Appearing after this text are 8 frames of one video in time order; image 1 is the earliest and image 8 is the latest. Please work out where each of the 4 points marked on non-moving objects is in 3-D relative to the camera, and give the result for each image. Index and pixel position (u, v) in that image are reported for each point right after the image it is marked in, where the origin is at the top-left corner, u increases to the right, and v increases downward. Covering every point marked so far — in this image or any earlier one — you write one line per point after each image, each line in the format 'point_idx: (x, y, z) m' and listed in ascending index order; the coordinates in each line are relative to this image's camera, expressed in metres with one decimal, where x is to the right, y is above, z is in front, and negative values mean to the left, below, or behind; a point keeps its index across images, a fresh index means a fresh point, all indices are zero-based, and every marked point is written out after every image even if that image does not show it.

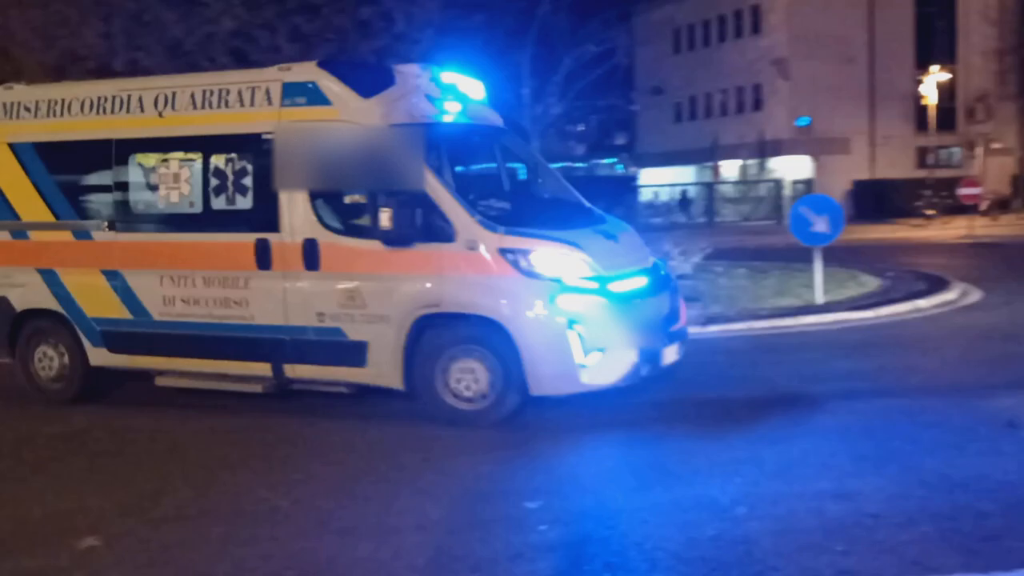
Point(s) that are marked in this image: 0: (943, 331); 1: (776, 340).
0: (+4.3, -0.5, +9.7) m
1: (+2.6, -0.6, +9.6) m
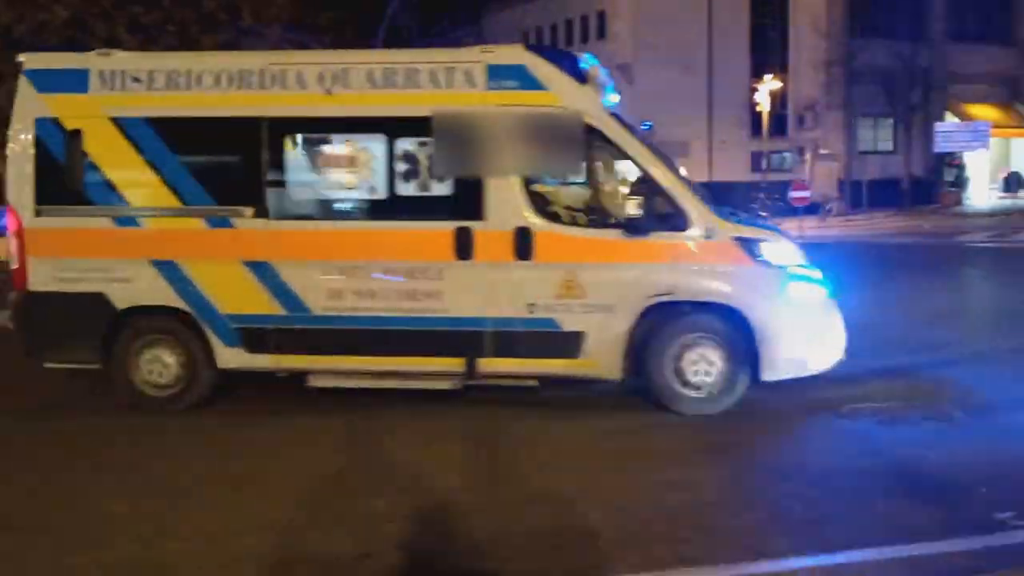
0: (+4.8, -0.3, +10.6) m
1: (+3.2, -0.5, +10.2) m
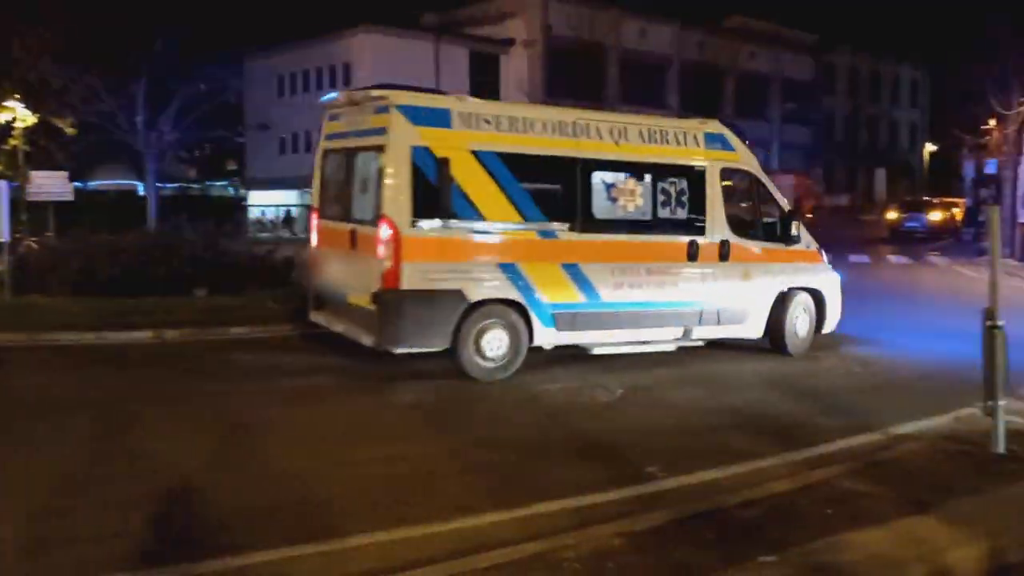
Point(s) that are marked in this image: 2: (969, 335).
0: (+3.3, -0.6, +14.0) m
1: (+2.0, -0.7, +13.1) m
2: (+6.9, -0.6, +13.8) m
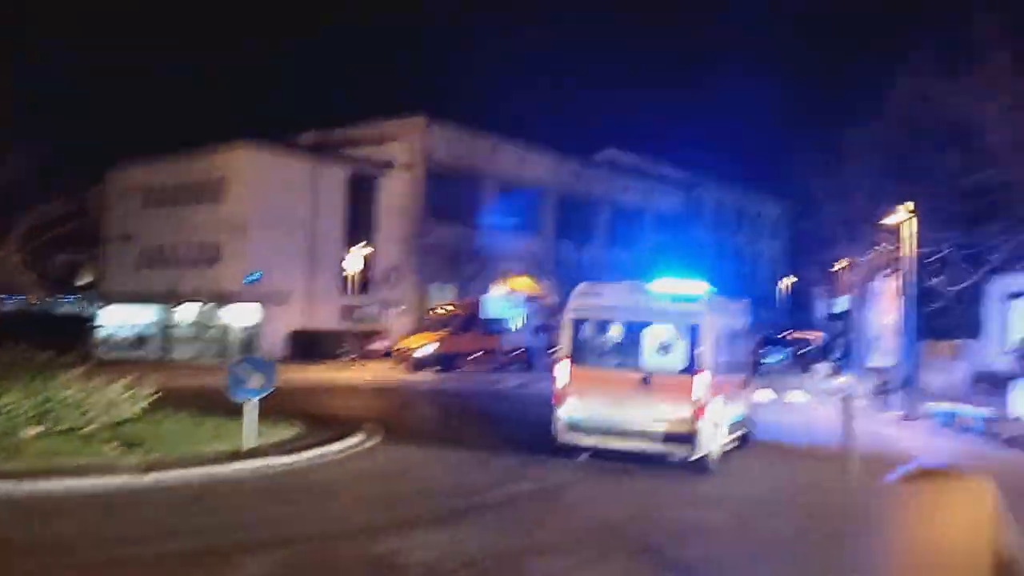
0: (+1.3, -2.9, +13.8) m
1: (+0.1, -2.8, +12.7) m
2: (+4.8, -3.0, +14.0) m
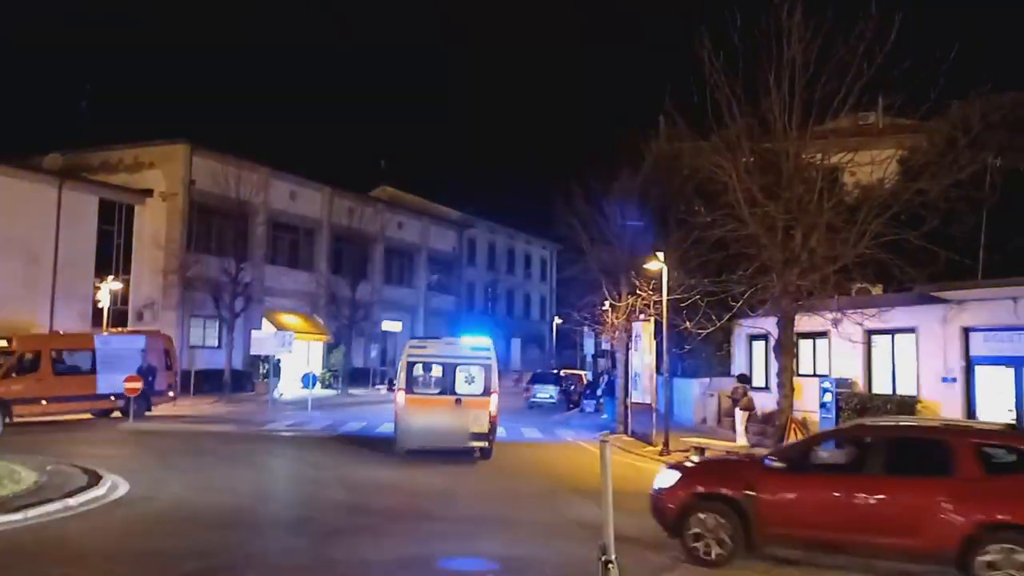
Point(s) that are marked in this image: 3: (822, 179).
0: (-2.2, -3.5, +13.2) m
1: (-3.1, -3.3, +11.9) m
2: (+1.2, -3.6, +14.3) m
3: (+6.8, +2.4, +20.0) m
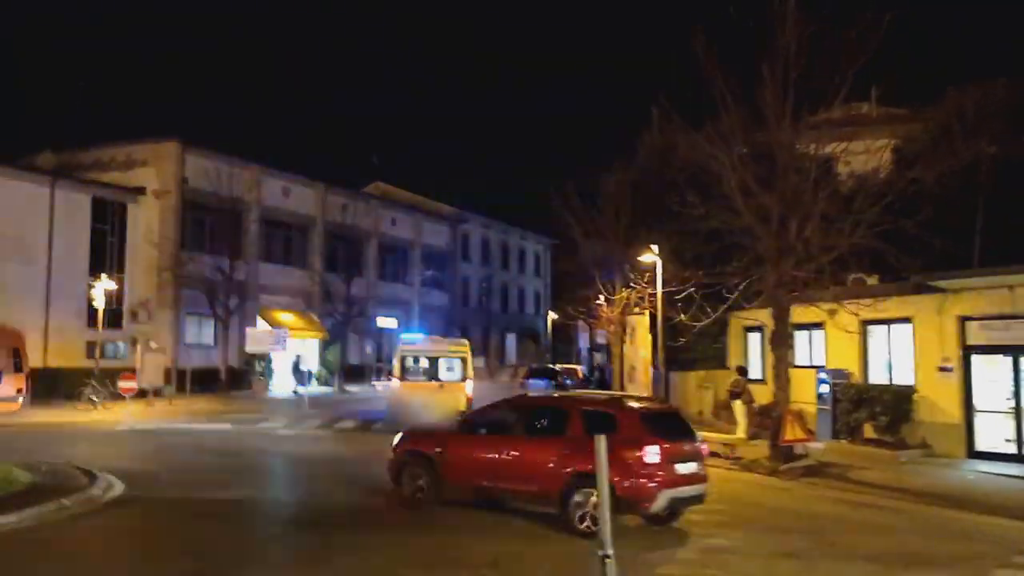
0: (-2.3, -3.4, +13.2) m
1: (-3.2, -3.3, +11.8) m
2: (+1.1, -3.5, +14.2) m
3: (+6.7, +2.6, +19.9) m
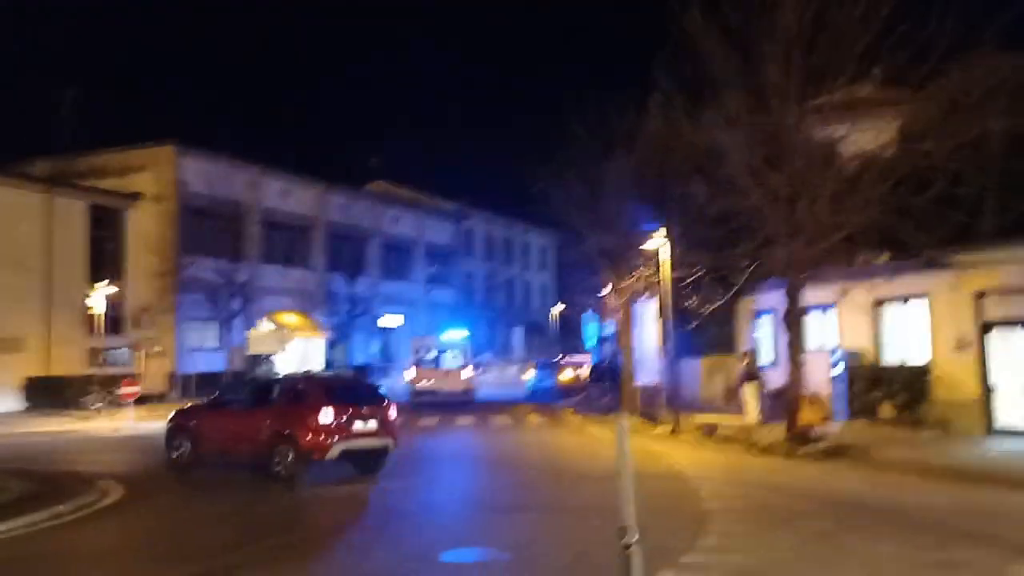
0: (-2.1, -3.3, +12.8) m
1: (-3.0, -3.2, +11.4) m
2: (+1.3, -3.3, +13.8) m
3: (+6.7, +3.1, +19.5) m
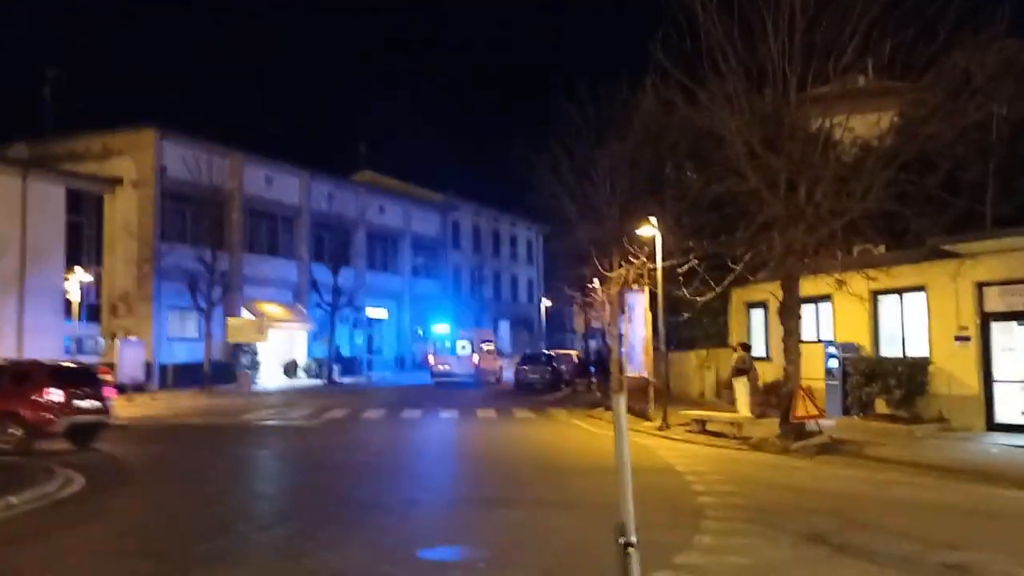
0: (-2.3, -3.0, +12.0) m
1: (-3.2, -2.9, +10.6) m
2: (+1.1, -3.0, +13.1) m
3: (+6.5, +3.3, +18.8) m
